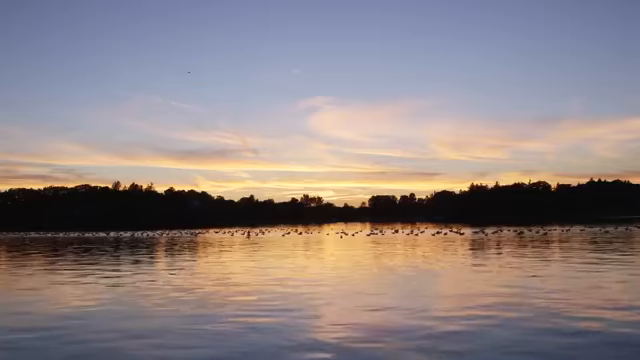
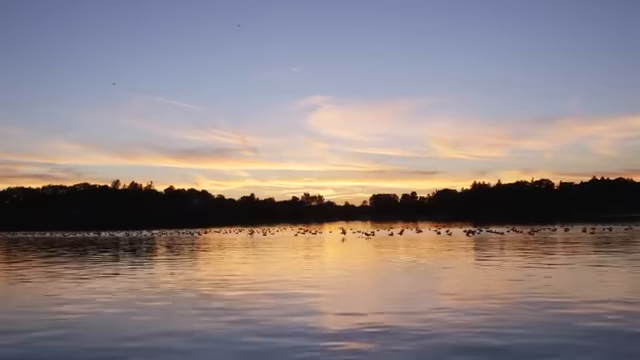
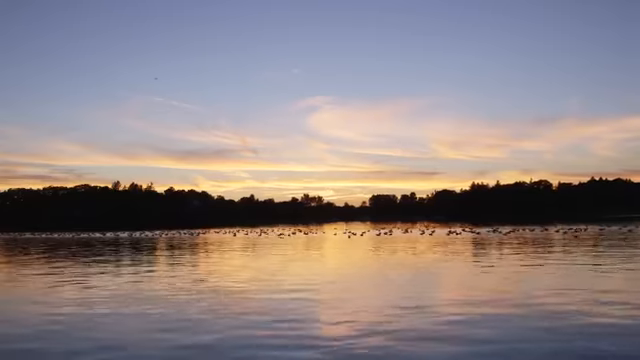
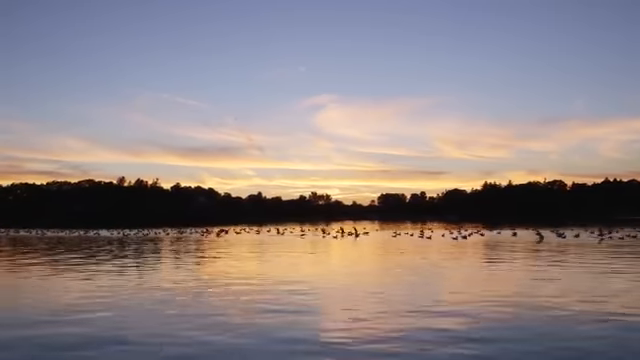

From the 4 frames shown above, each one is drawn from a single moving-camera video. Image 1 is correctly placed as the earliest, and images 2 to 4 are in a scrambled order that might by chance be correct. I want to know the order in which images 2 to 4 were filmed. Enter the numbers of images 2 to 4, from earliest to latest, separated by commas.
3, 2, 4
